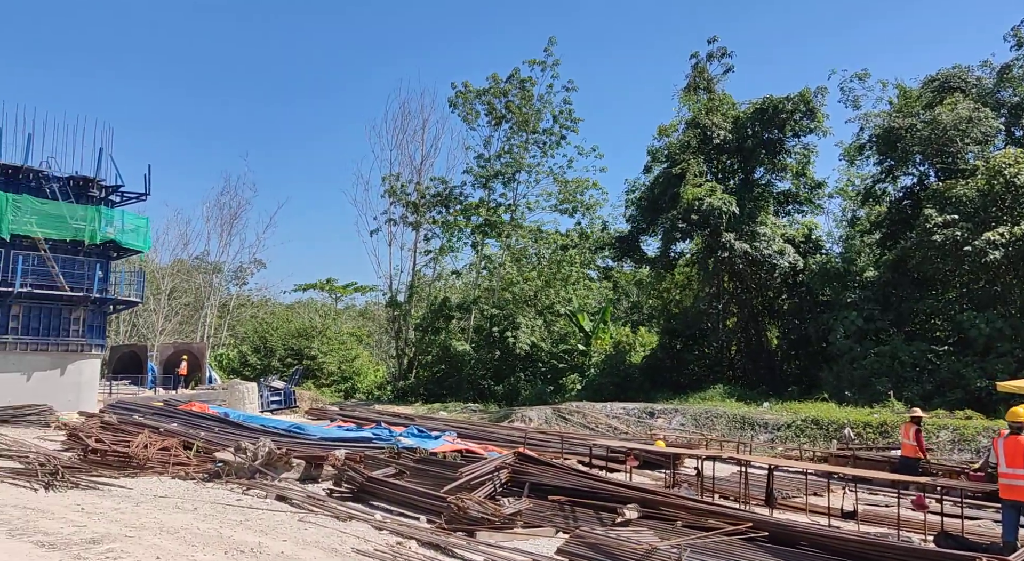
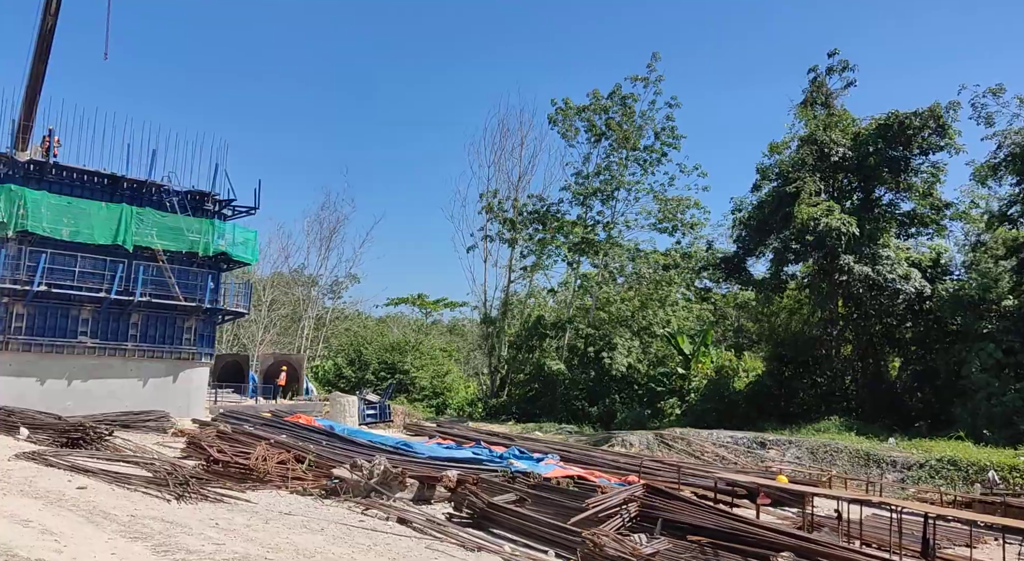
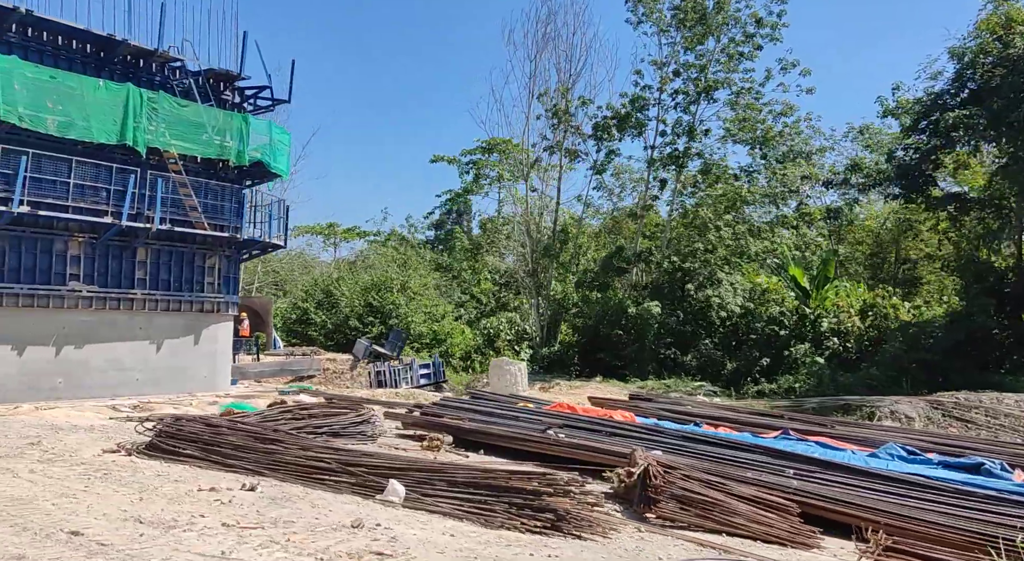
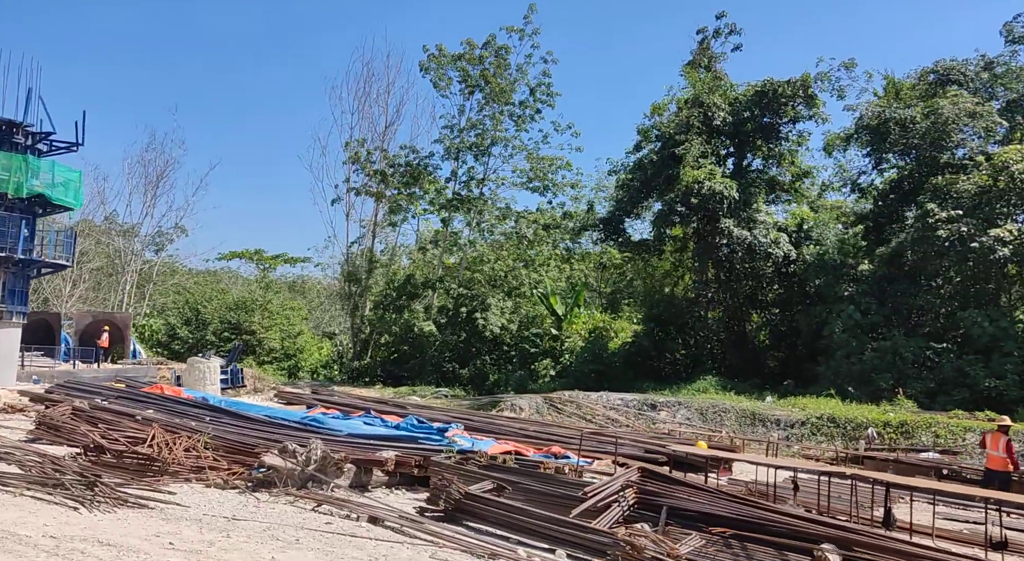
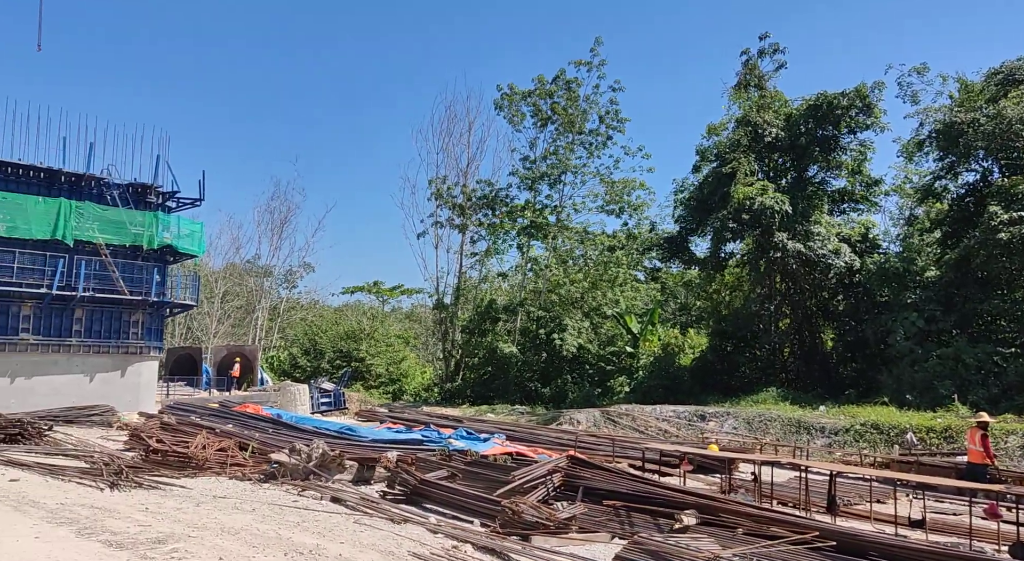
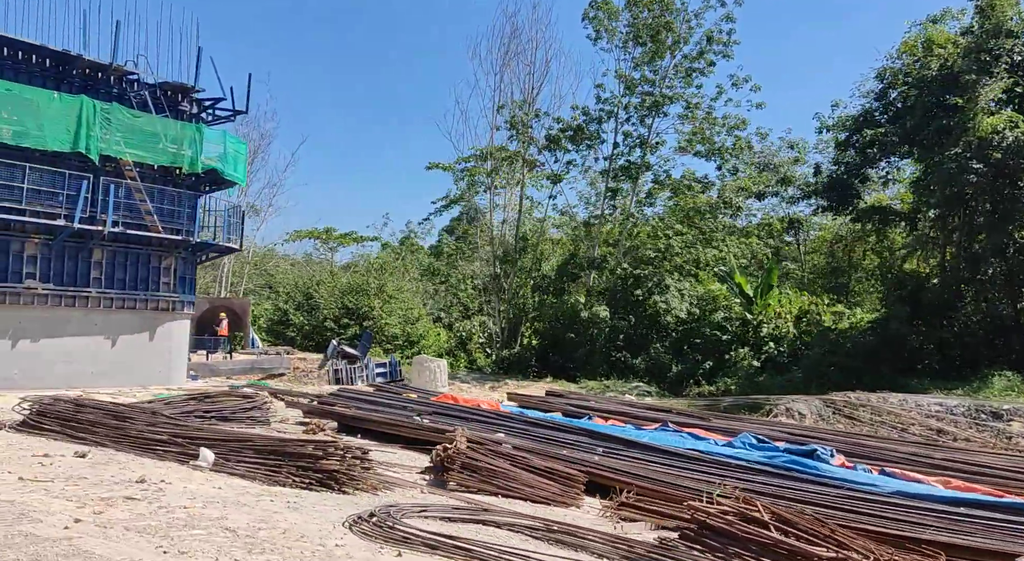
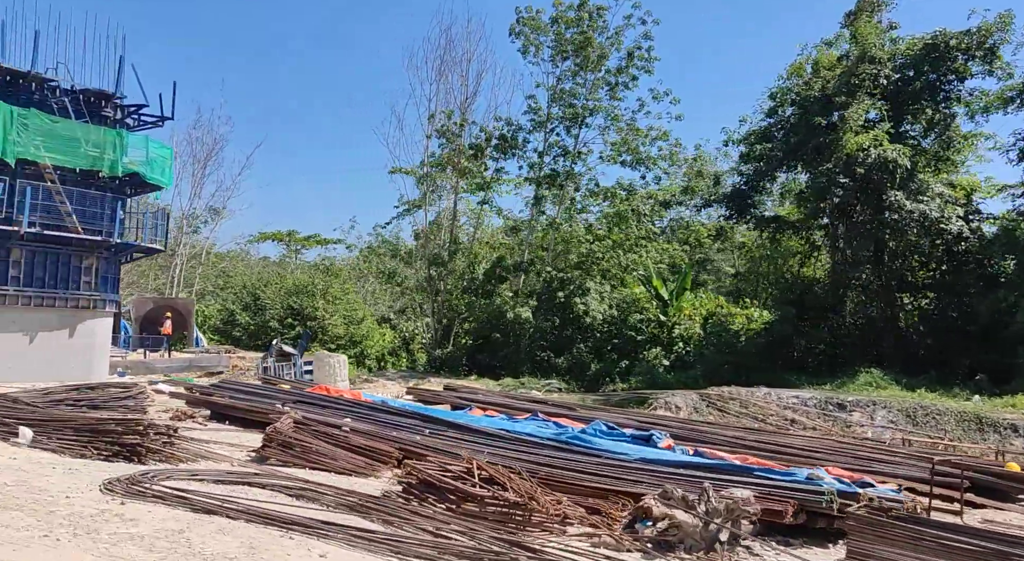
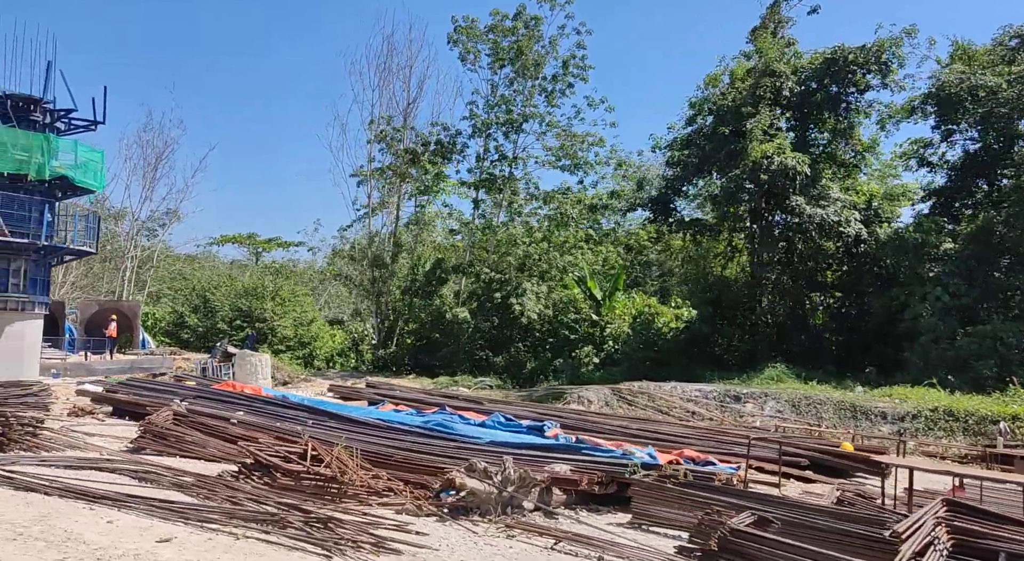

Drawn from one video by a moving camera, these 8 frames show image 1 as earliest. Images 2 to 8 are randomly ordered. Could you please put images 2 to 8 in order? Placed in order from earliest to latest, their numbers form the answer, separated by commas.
5, 2, 4, 8, 7, 6, 3
